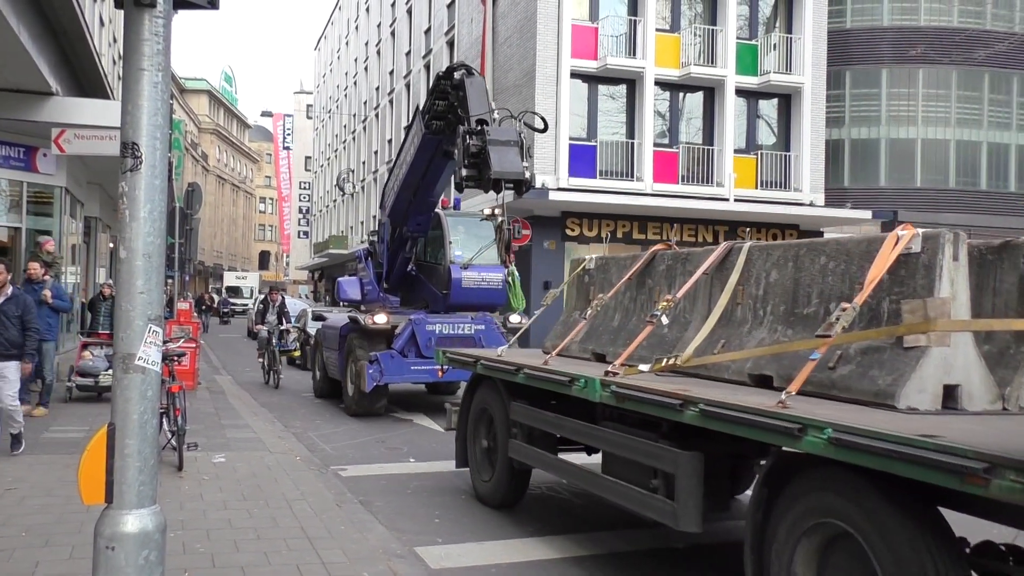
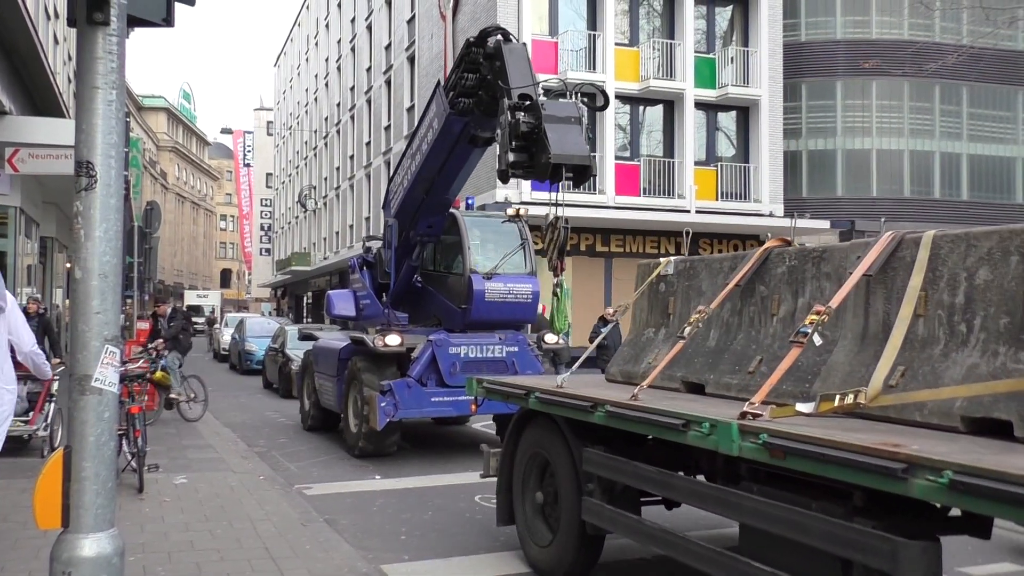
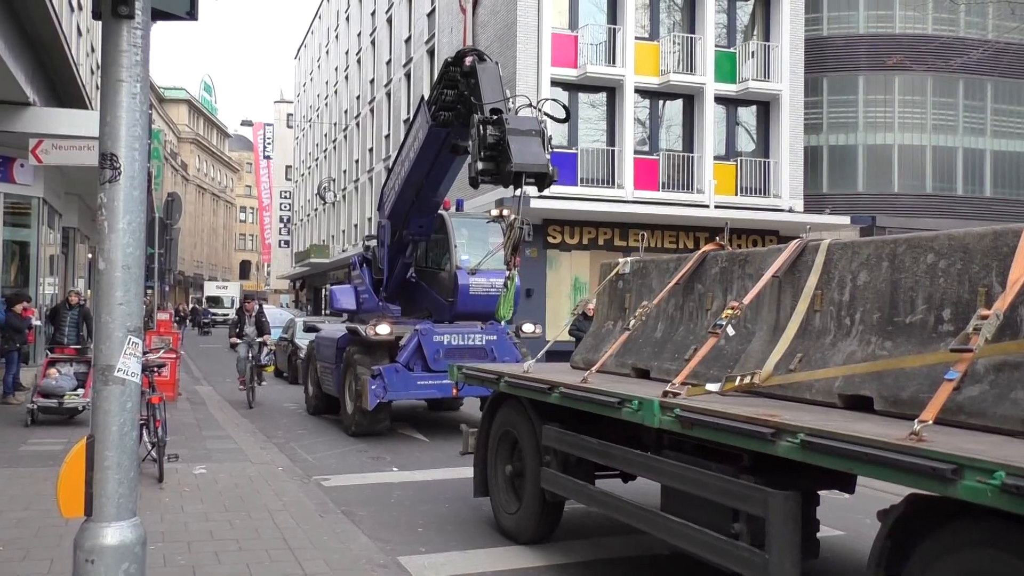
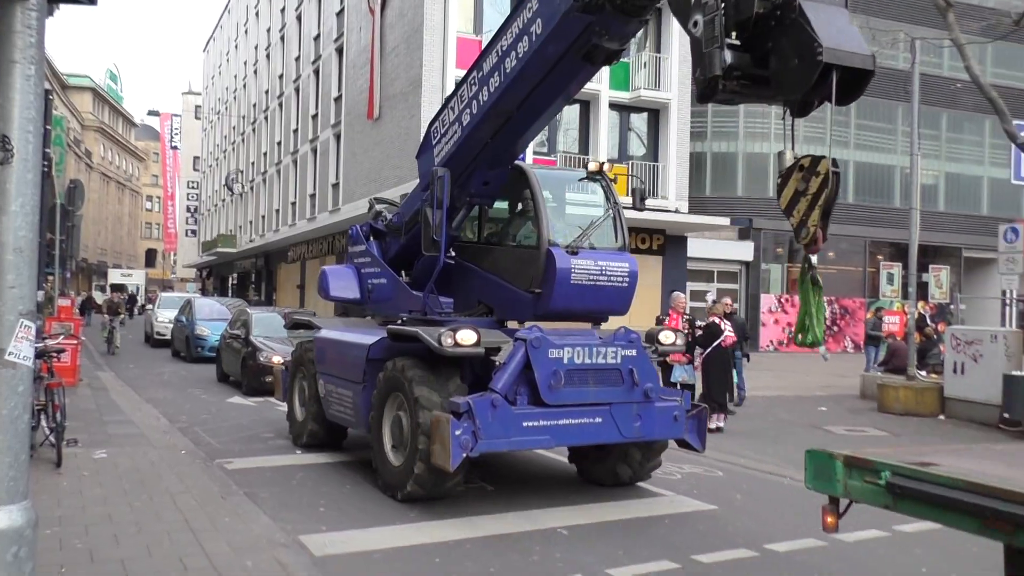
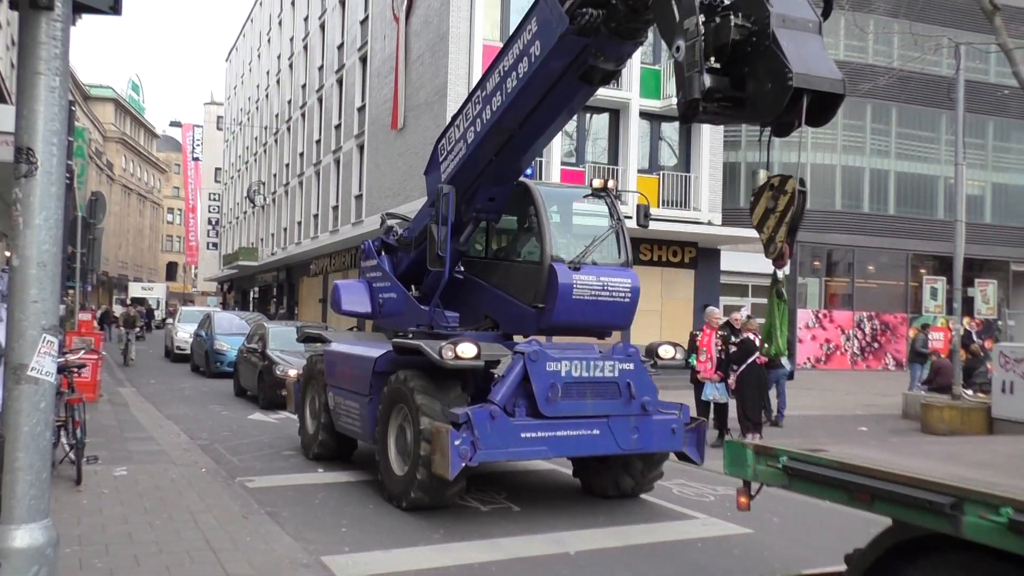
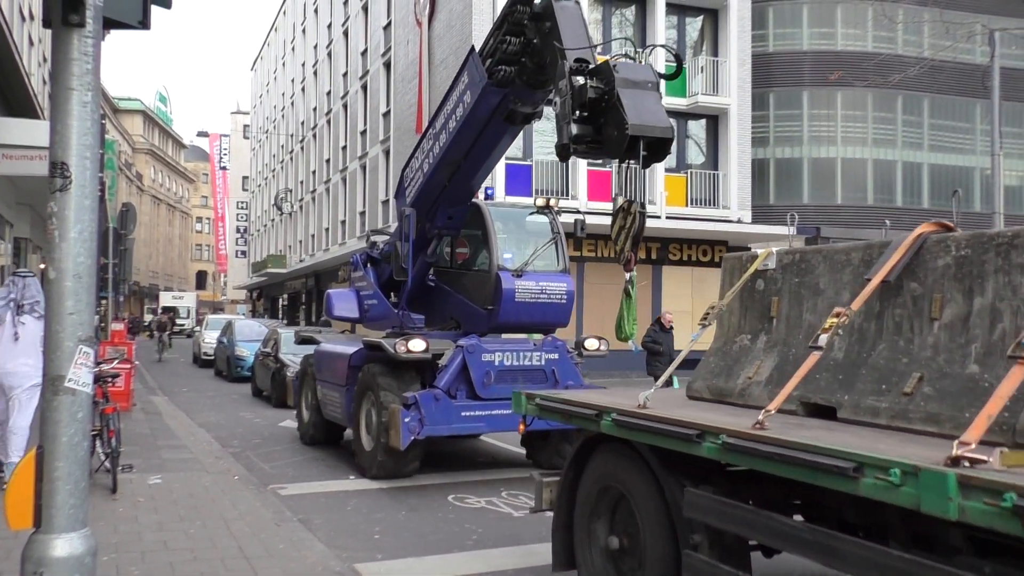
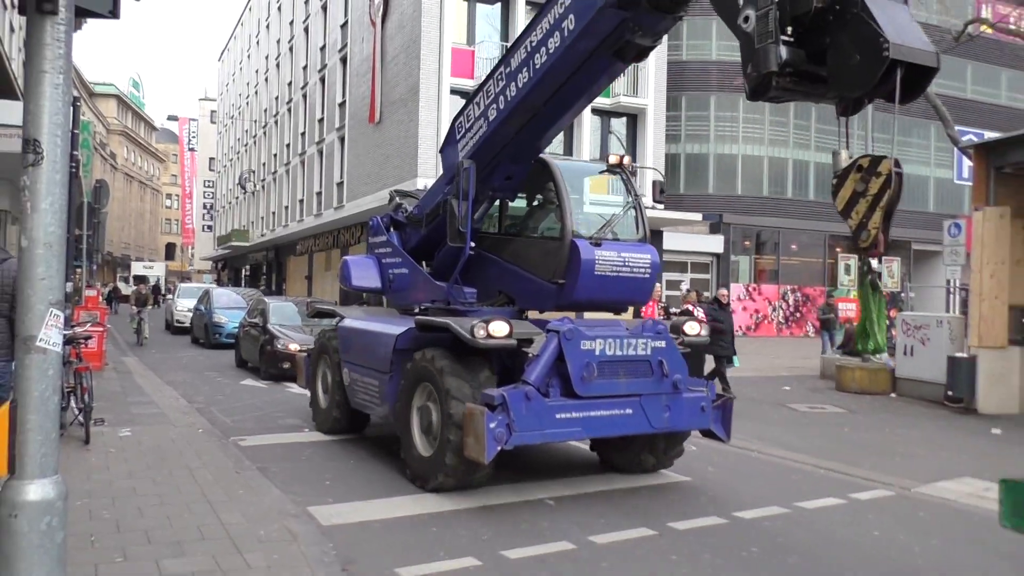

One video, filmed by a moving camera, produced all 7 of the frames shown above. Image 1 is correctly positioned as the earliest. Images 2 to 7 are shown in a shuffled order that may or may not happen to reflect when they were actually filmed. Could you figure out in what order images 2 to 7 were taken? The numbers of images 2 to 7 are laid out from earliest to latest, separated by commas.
3, 2, 6, 5, 4, 7
